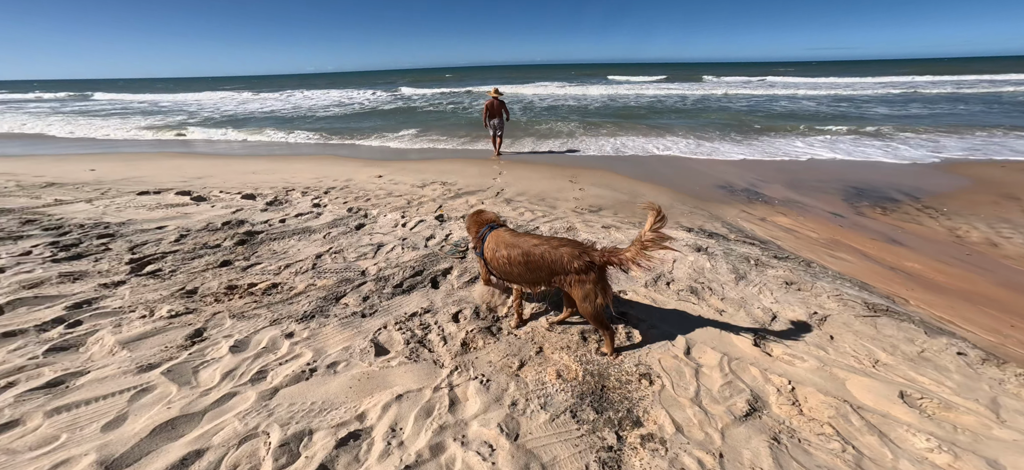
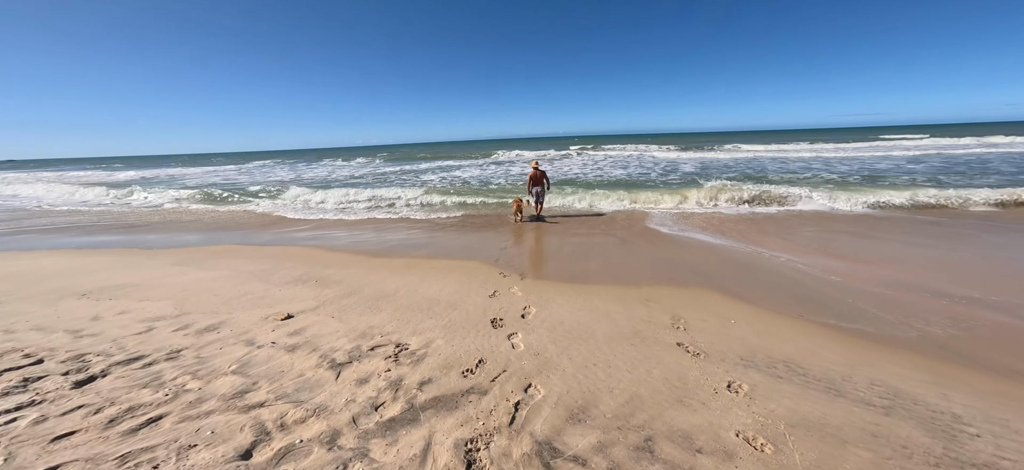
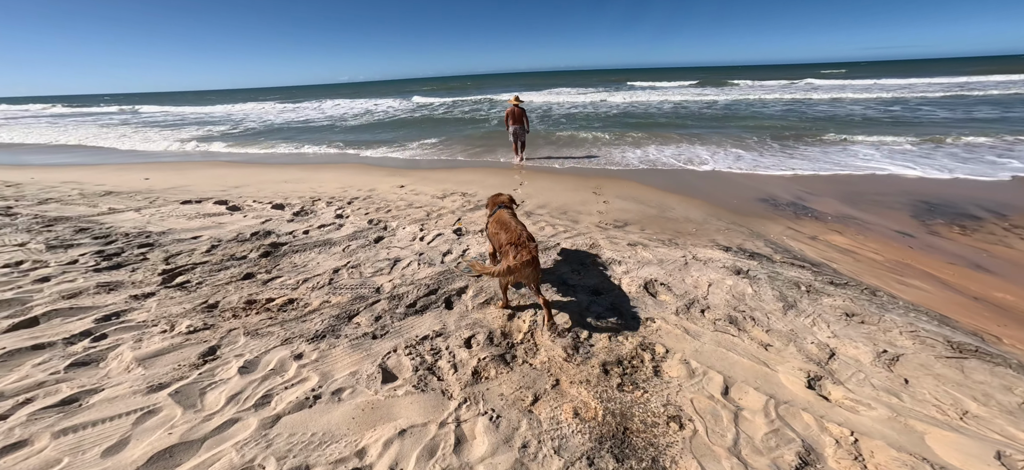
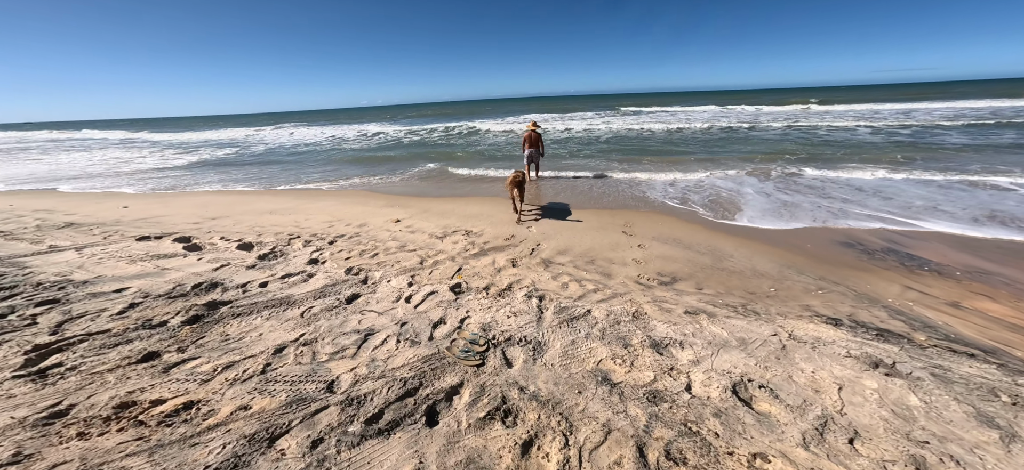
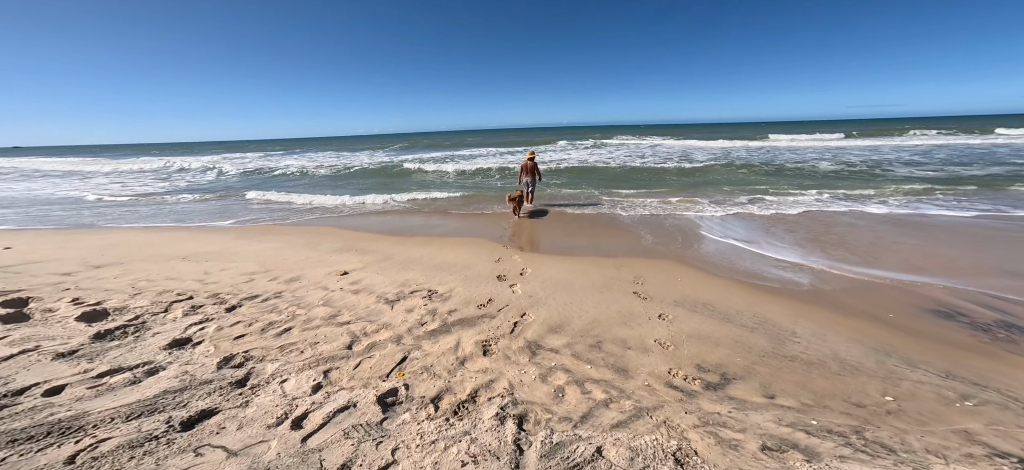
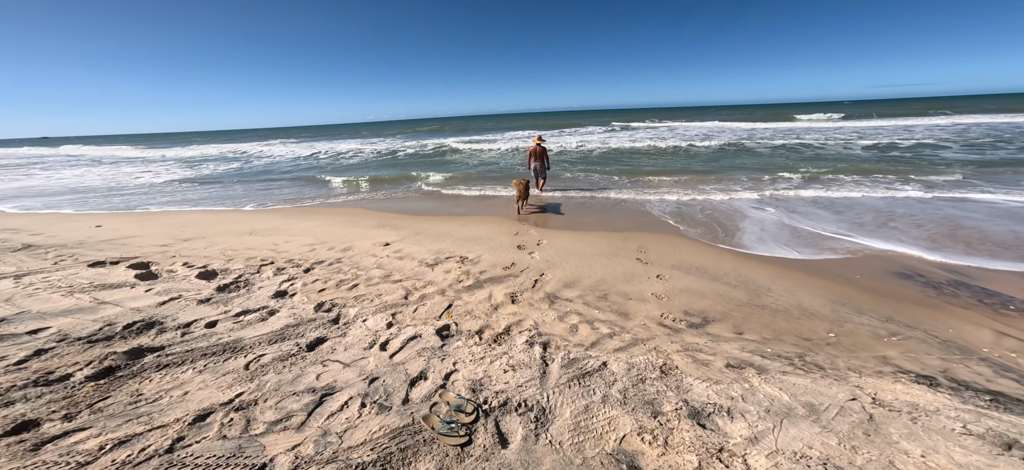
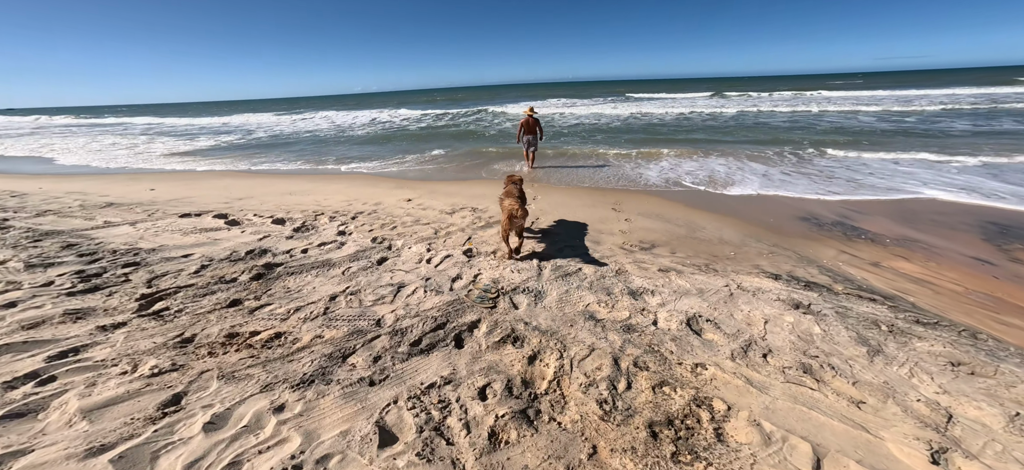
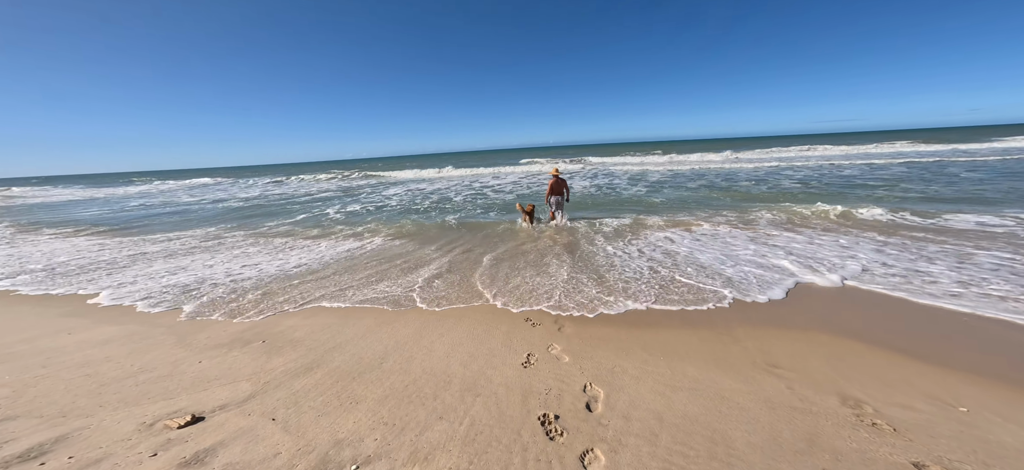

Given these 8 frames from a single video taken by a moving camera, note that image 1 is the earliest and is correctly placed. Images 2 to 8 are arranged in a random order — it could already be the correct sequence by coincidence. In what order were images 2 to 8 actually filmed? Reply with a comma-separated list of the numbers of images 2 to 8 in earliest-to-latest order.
3, 7, 4, 6, 5, 2, 8
